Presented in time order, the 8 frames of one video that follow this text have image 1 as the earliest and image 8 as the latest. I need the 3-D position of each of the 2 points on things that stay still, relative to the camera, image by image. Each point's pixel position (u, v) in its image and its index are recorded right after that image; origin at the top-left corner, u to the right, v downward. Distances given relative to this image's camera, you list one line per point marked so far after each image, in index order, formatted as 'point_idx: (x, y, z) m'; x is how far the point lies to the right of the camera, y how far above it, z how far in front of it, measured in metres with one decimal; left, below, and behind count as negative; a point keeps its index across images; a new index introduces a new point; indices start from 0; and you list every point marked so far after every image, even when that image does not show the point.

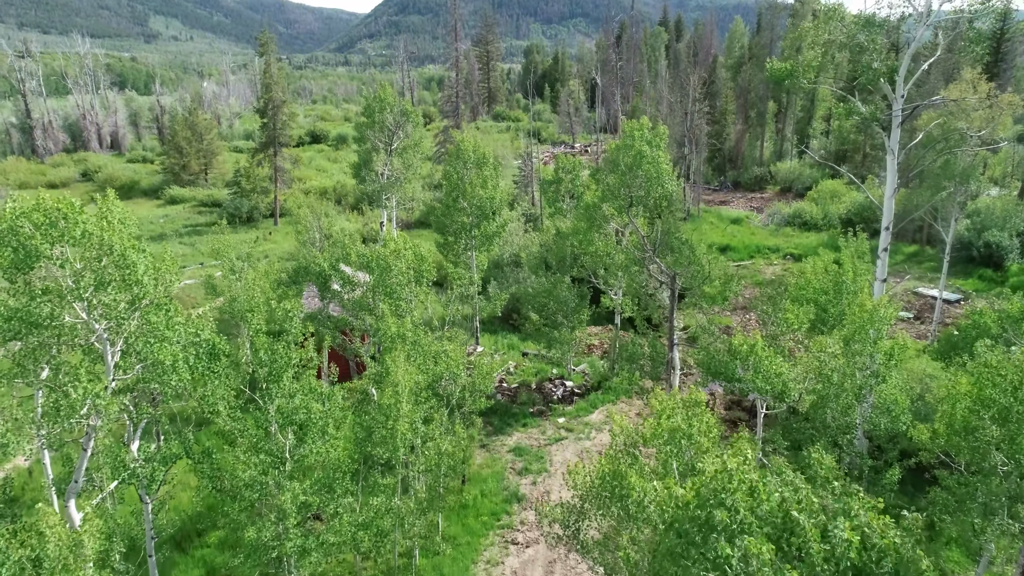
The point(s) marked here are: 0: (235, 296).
0: (-7.7, -0.2, +19.9) m
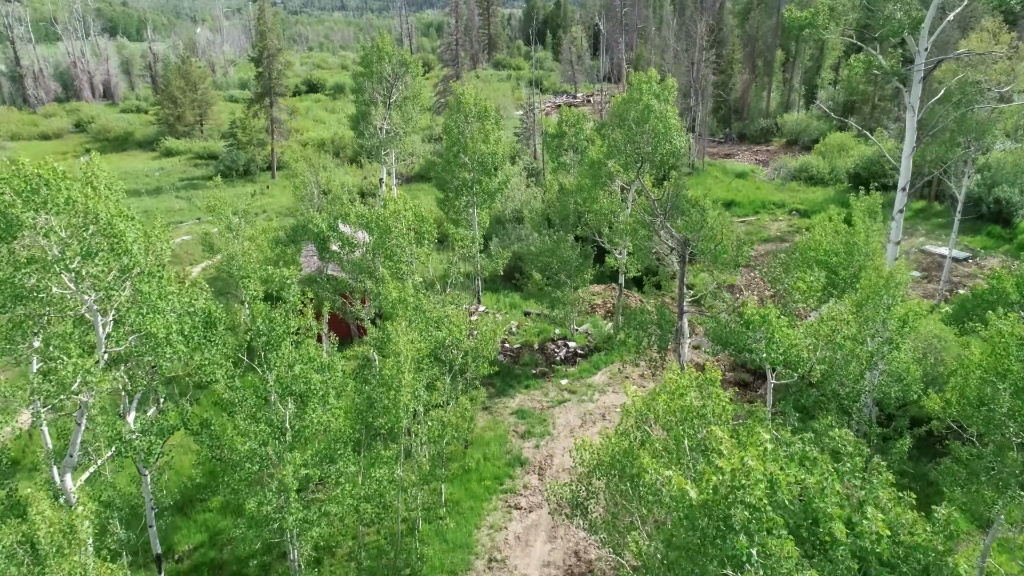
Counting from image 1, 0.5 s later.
0: (-7.6, +0.9, +19.5) m
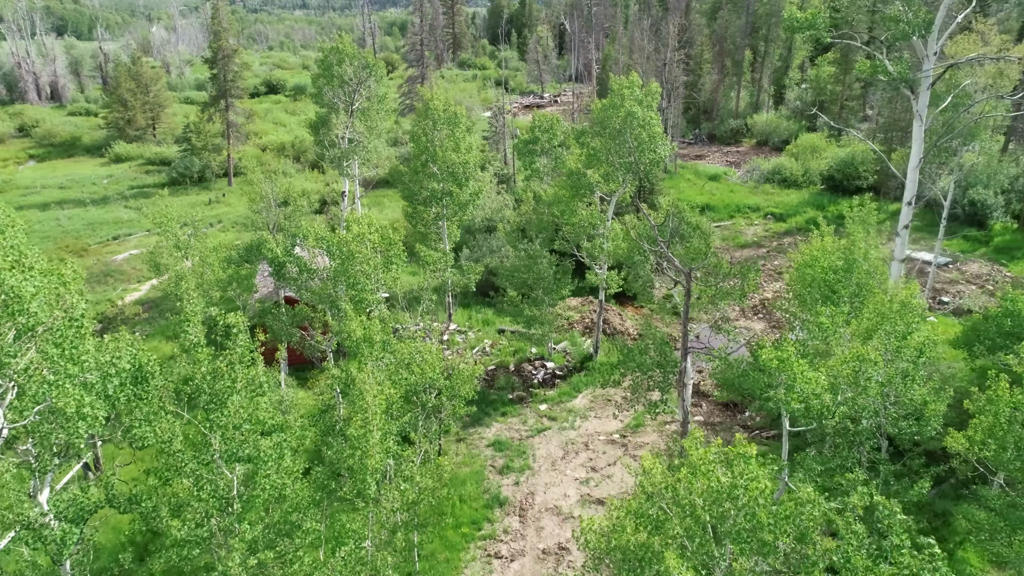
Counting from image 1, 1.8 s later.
0: (-8.3, +0.3, +17.8) m
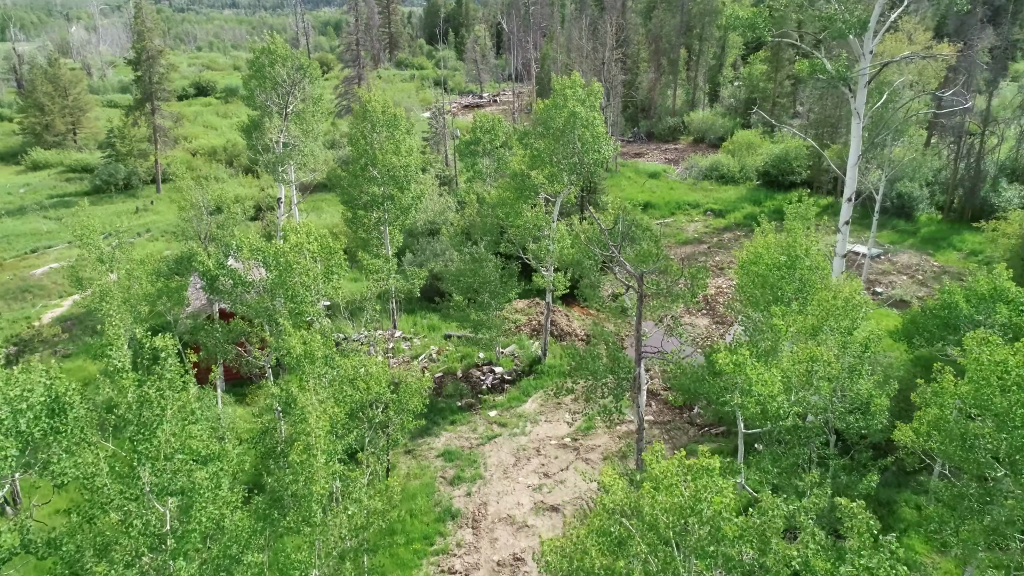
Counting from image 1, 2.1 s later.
0: (-9.6, -0.1, +16.7) m
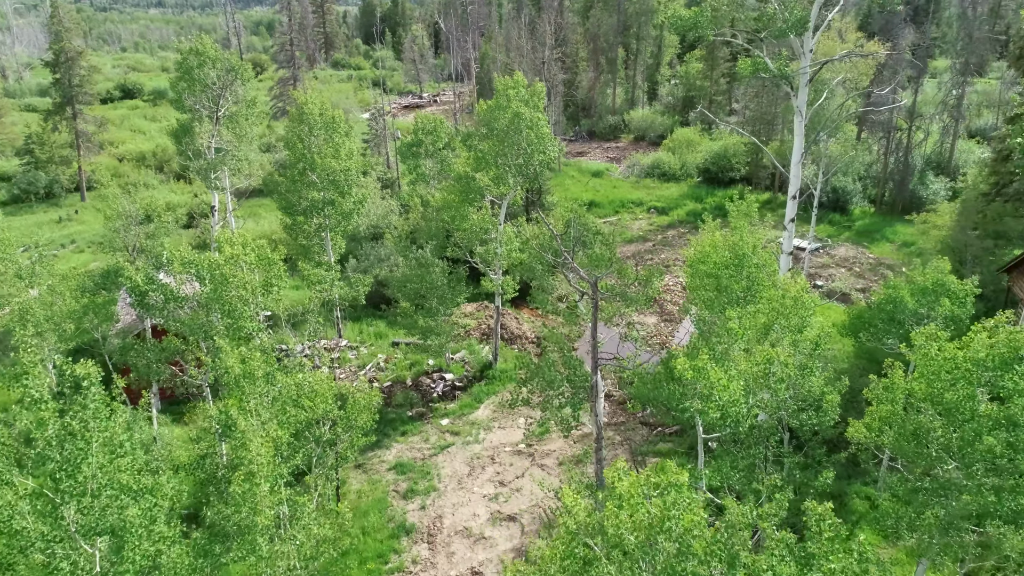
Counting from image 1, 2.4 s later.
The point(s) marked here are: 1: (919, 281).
0: (-10.7, -0.5, +15.6) m
1: (+7.3, +0.1, +13.0) m
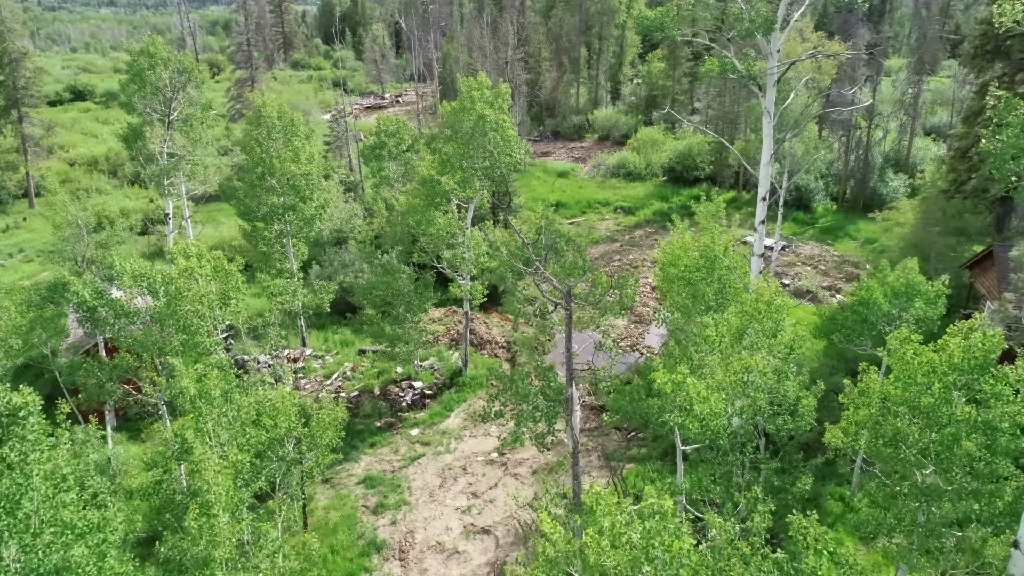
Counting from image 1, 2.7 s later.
0: (-11.3, -0.9, +14.7) m
1: (+6.8, +0.1, +12.9) m
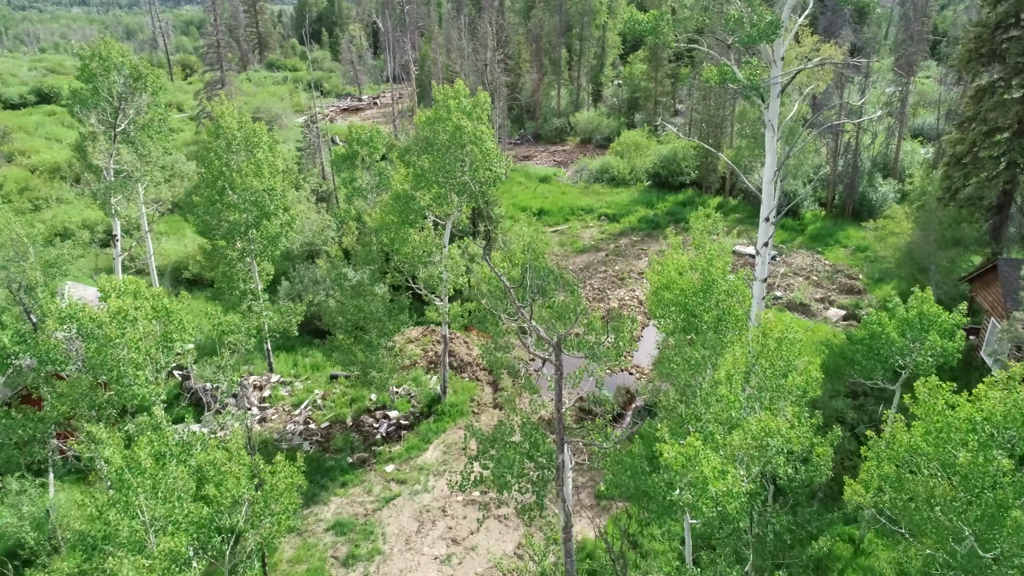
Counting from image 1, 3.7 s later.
0: (-11.7, -1.5, +13.1) m
1: (+6.5, -0.4, +11.8) m
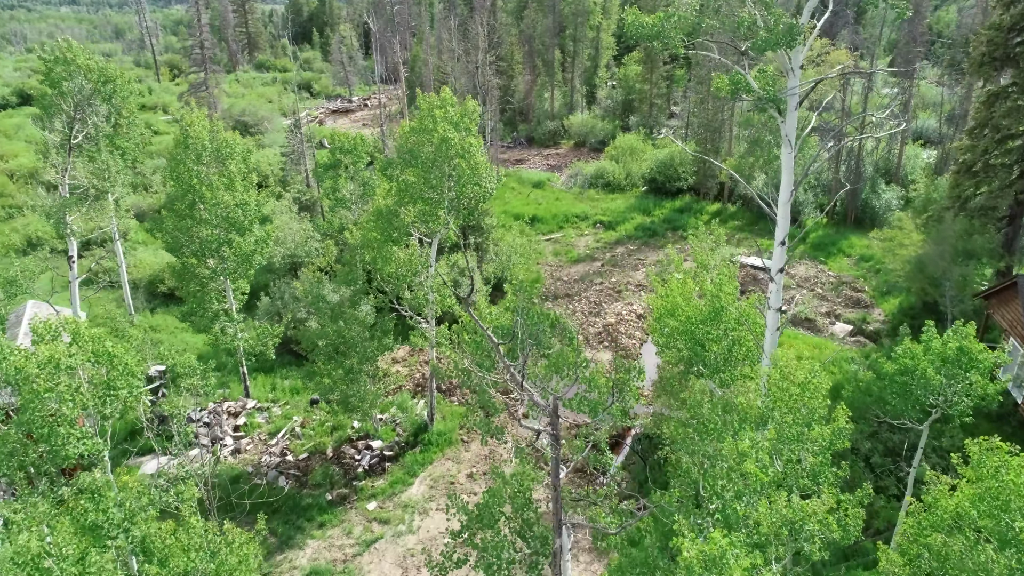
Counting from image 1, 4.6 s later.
0: (-11.8, -2.1, +11.8) m
1: (+6.3, -0.9, +10.7) m
